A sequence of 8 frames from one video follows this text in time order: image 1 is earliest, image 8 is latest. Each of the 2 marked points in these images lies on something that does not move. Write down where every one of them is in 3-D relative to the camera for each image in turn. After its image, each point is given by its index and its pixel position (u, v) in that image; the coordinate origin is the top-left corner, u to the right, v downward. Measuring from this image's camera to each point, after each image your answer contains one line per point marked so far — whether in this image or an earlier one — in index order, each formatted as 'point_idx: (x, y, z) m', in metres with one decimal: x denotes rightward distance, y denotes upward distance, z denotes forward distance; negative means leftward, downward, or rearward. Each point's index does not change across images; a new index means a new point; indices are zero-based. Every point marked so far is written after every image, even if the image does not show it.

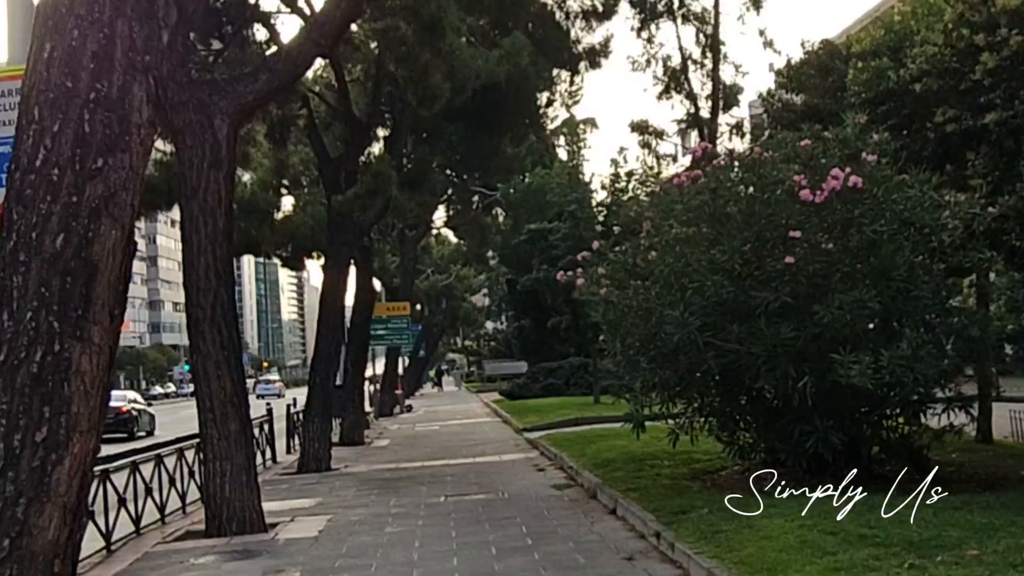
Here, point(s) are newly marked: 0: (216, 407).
0: (-2.4, -1.0, +11.4) m
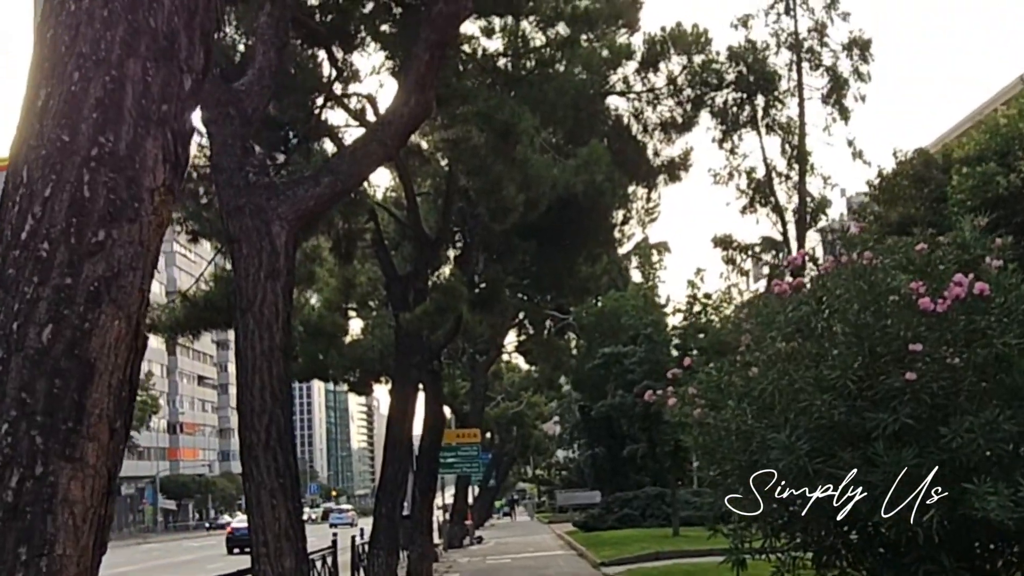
0: (-1.8, -1.9, +10.3) m
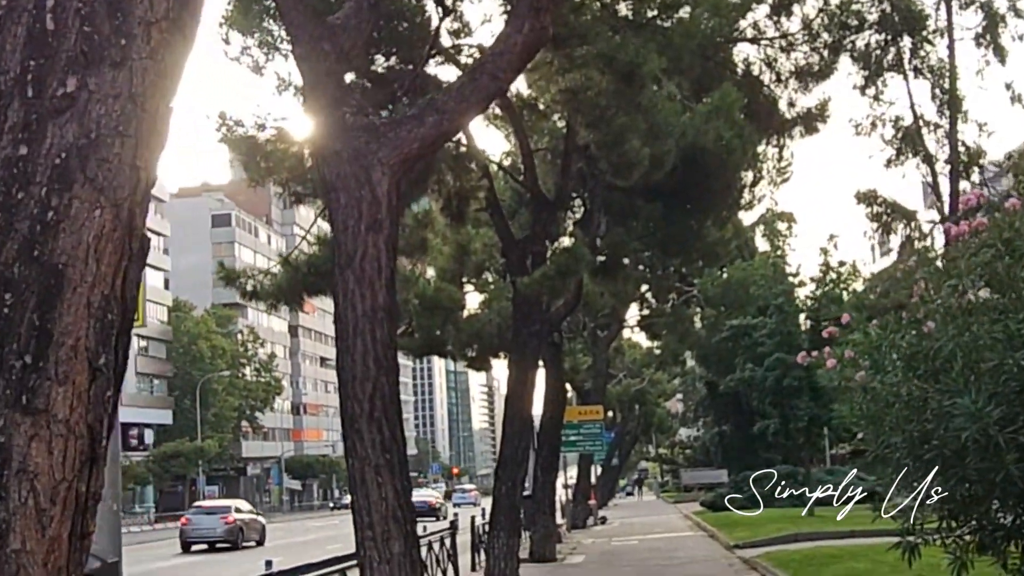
0: (-0.9, -1.6, +9.3) m
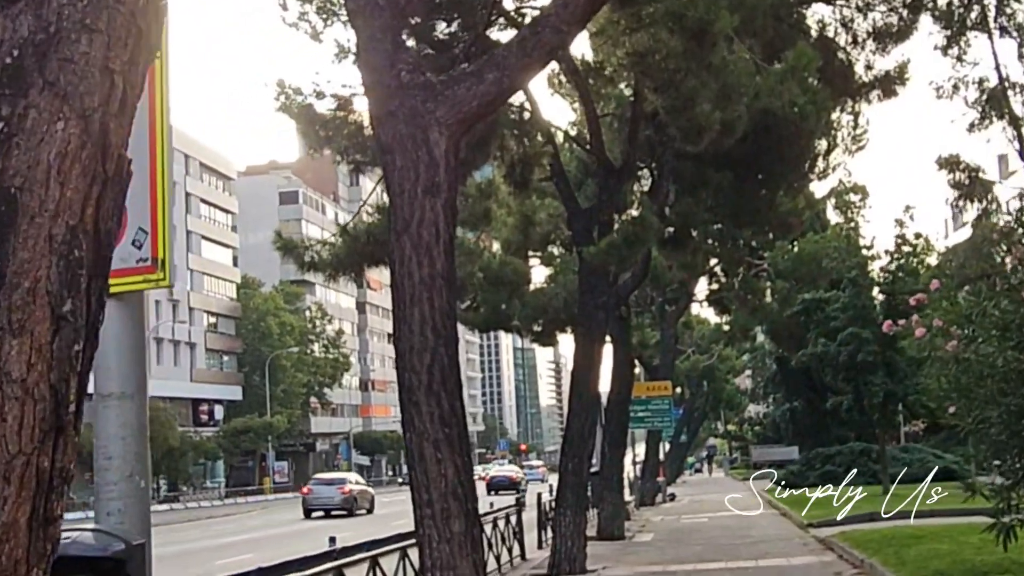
0: (-0.5, -1.4, +8.8) m
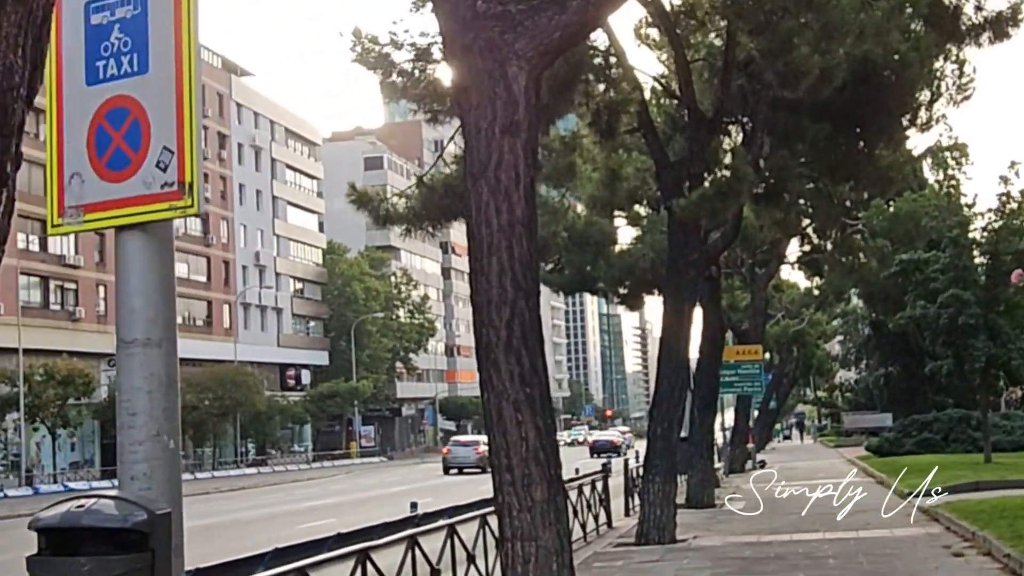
0: (0.0, -1.1, +8.2) m
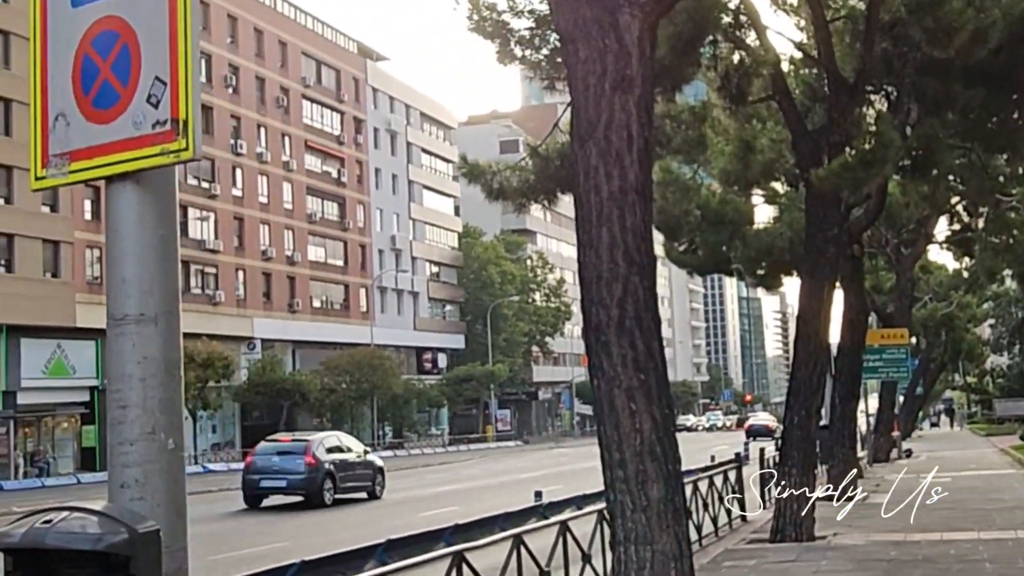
0: (+0.6, -0.9, +7.3) m
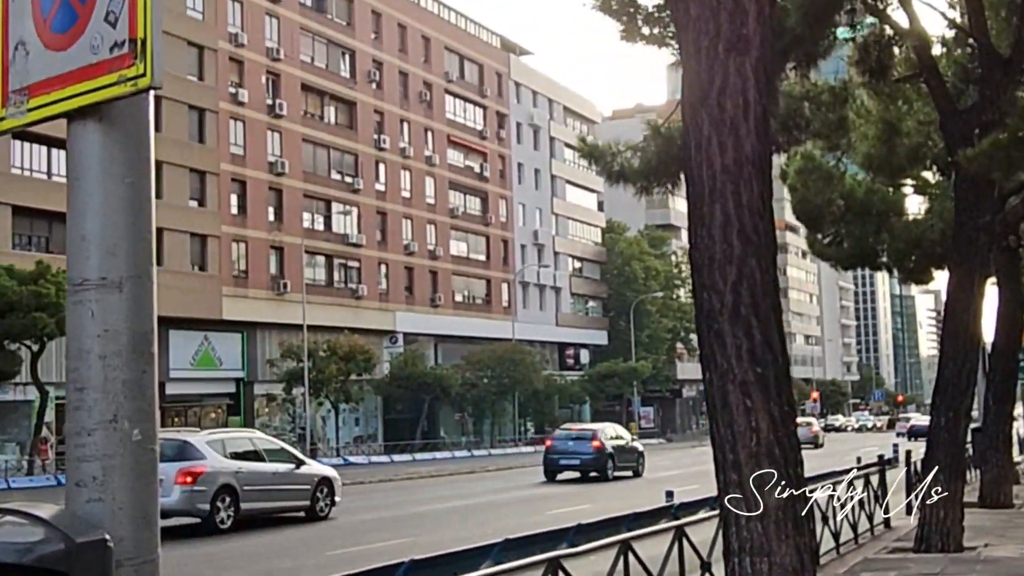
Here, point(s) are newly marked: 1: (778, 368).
0: (+1.1, -0.8, +6.6) m
1: (+1.3, -0.4, +6.6) m
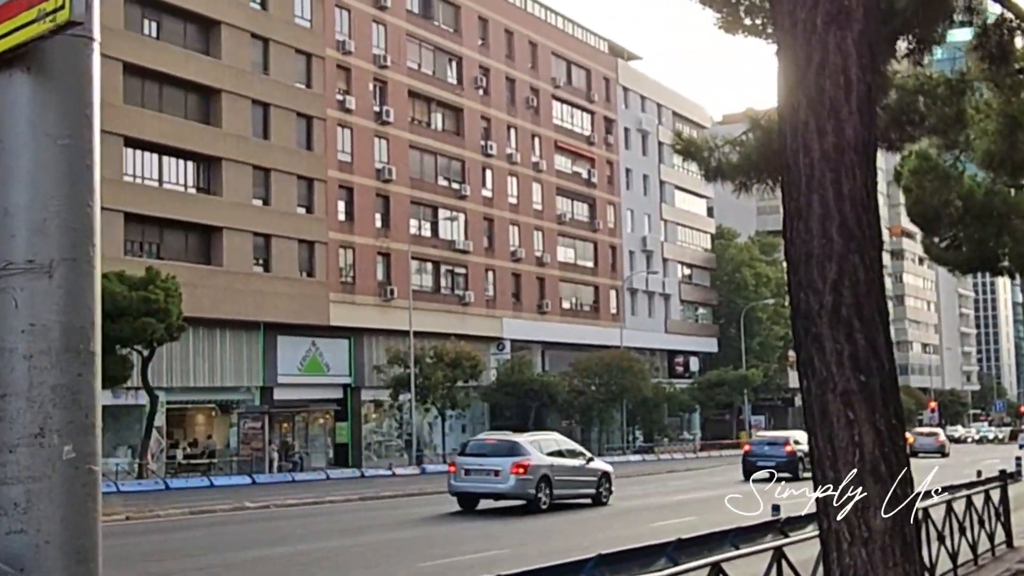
0: (+1.4, -0.8, +5.9) m
1: (+1.6, -0.4, +6.0) m
